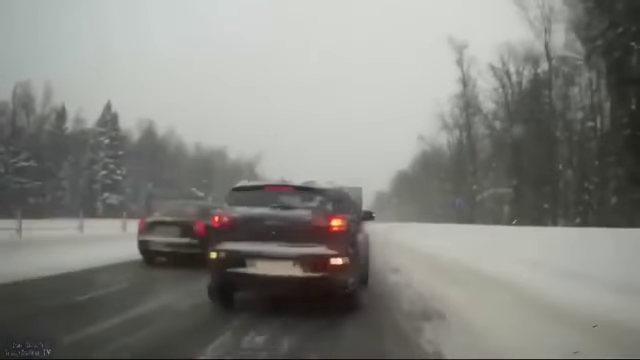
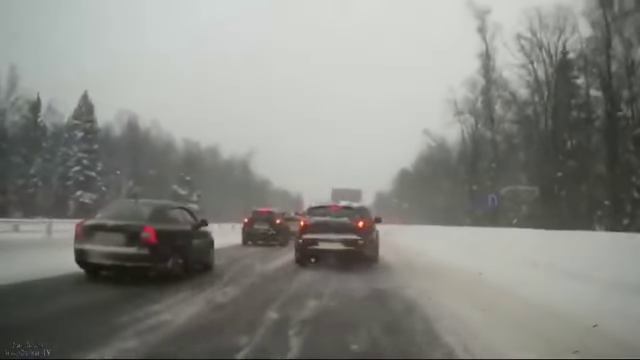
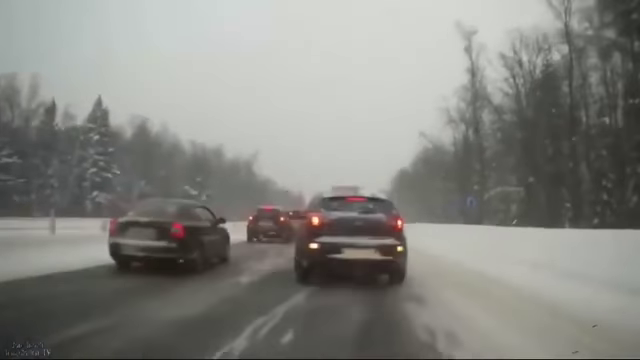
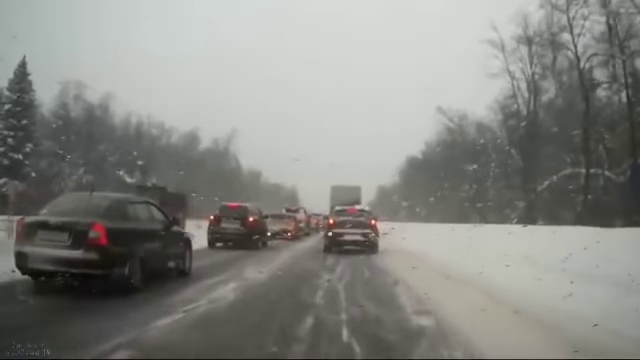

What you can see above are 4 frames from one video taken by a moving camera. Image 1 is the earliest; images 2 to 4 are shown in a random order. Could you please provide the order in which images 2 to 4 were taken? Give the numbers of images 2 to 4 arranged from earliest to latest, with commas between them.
3, 2, 4
